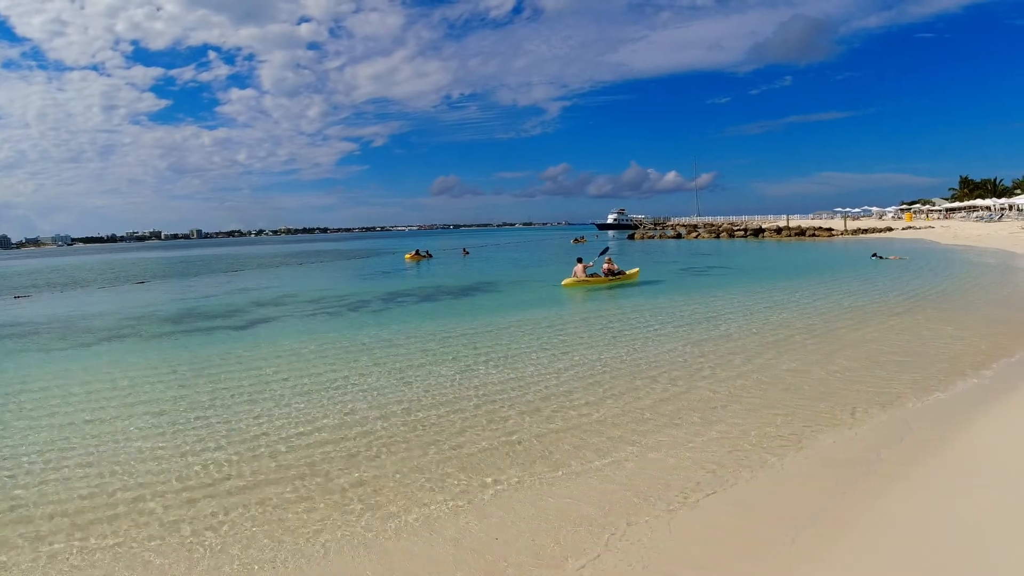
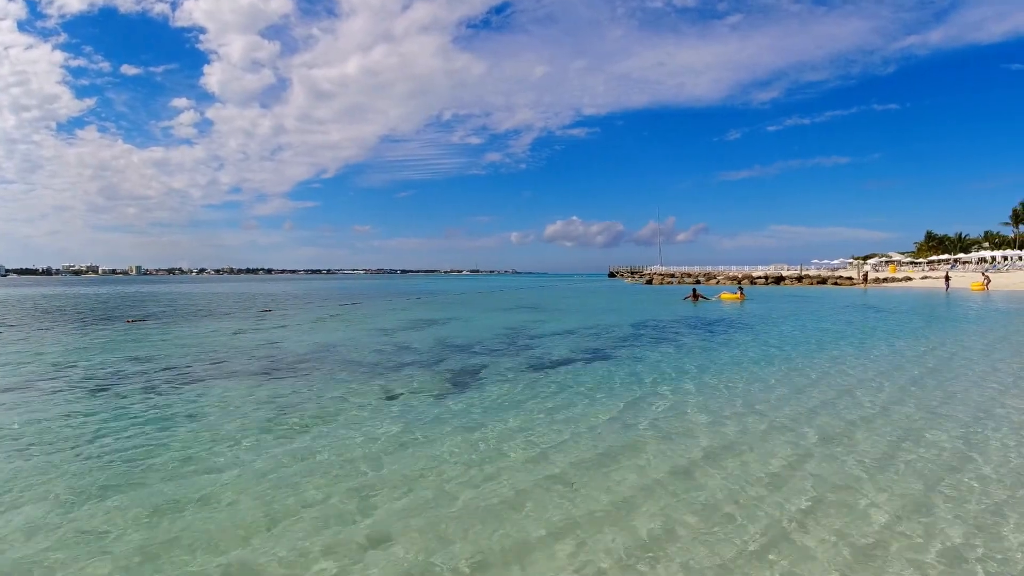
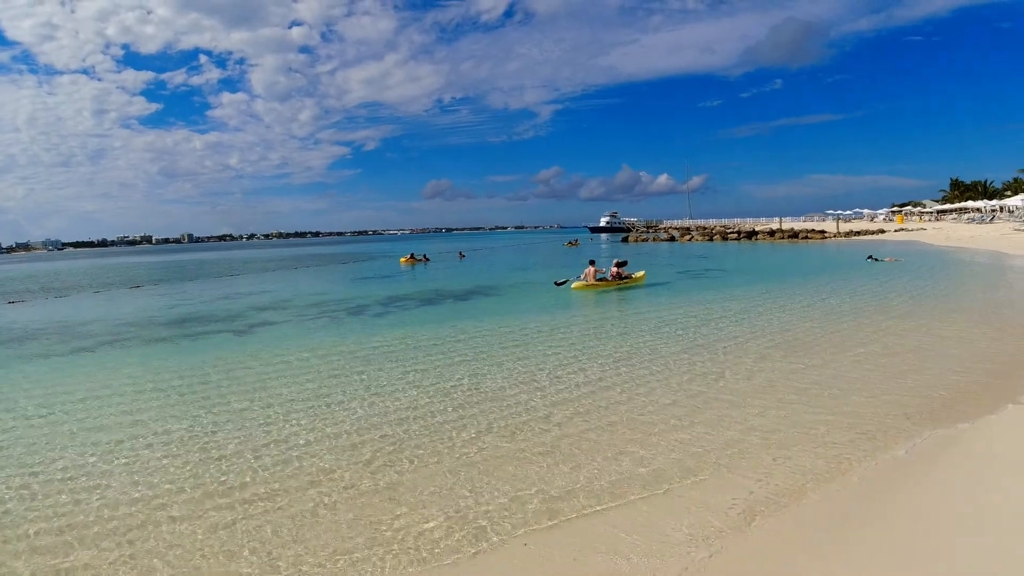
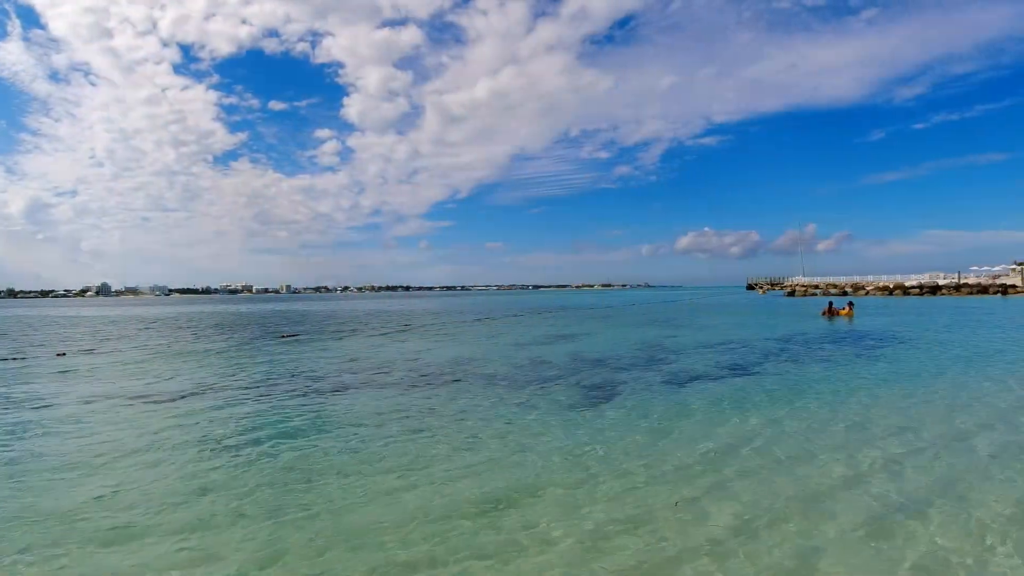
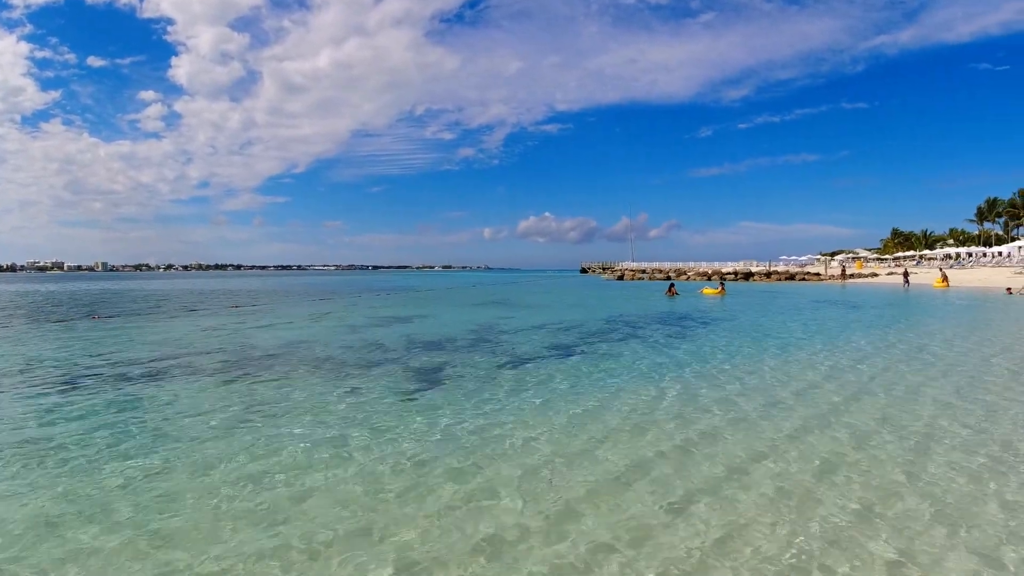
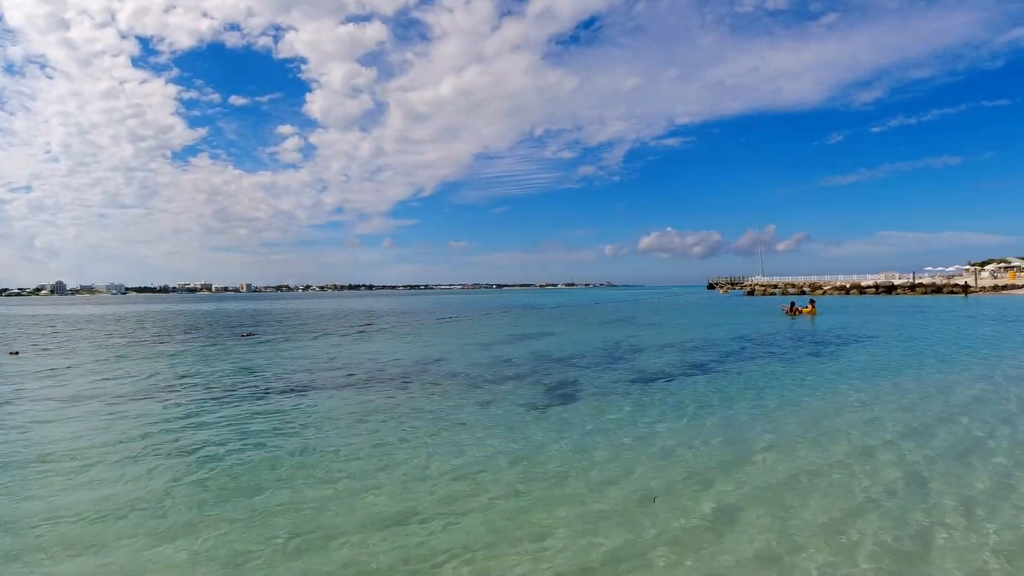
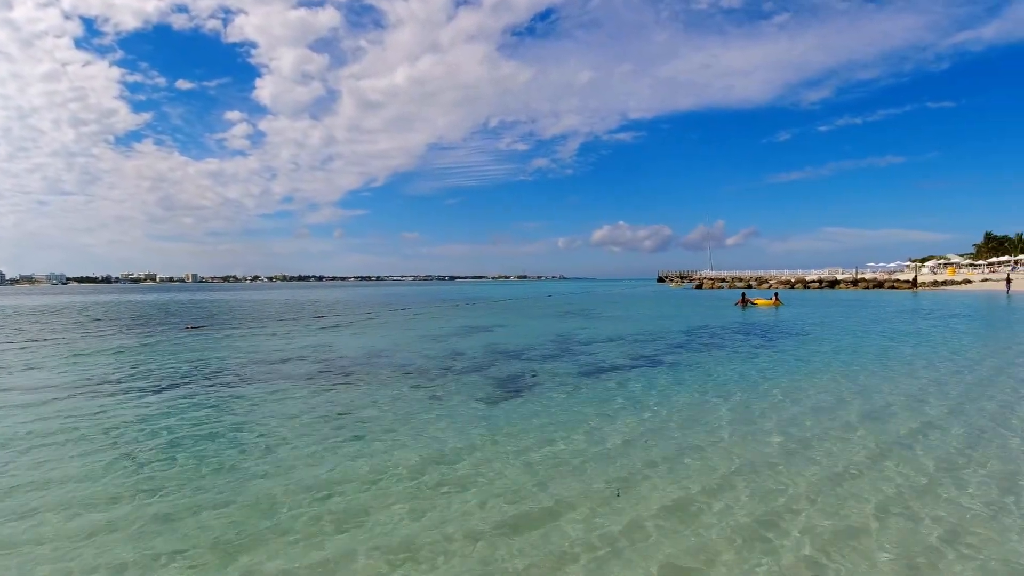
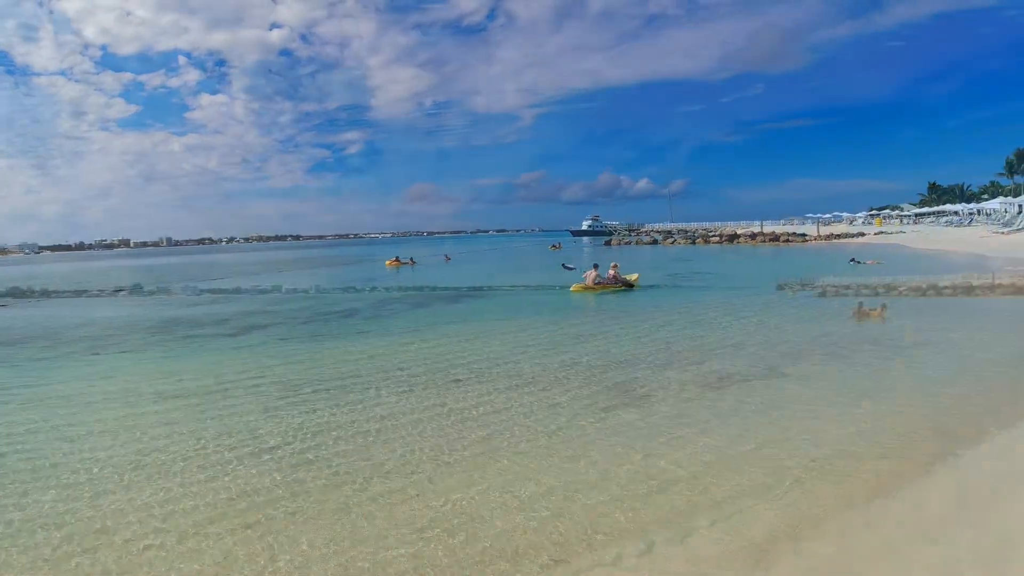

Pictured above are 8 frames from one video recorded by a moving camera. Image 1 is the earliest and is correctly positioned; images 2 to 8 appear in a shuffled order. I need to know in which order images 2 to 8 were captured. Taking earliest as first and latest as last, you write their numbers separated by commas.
3, 8, 4, 6, 7, 2, 5
